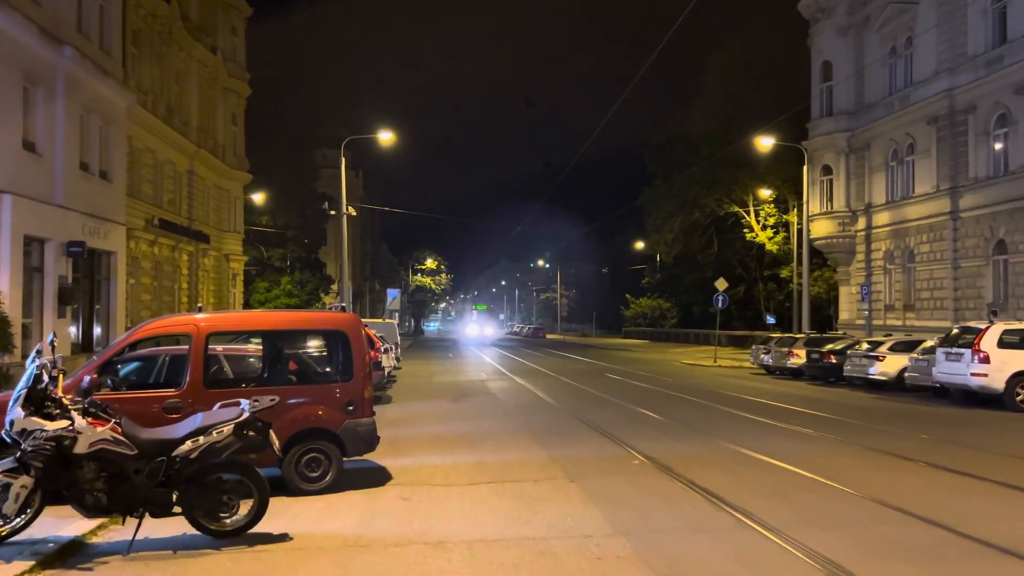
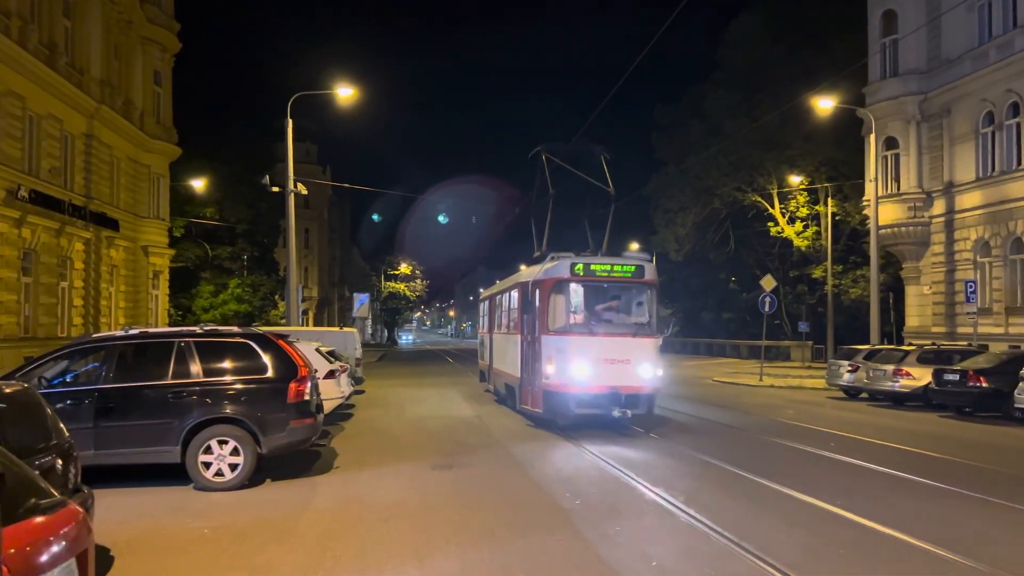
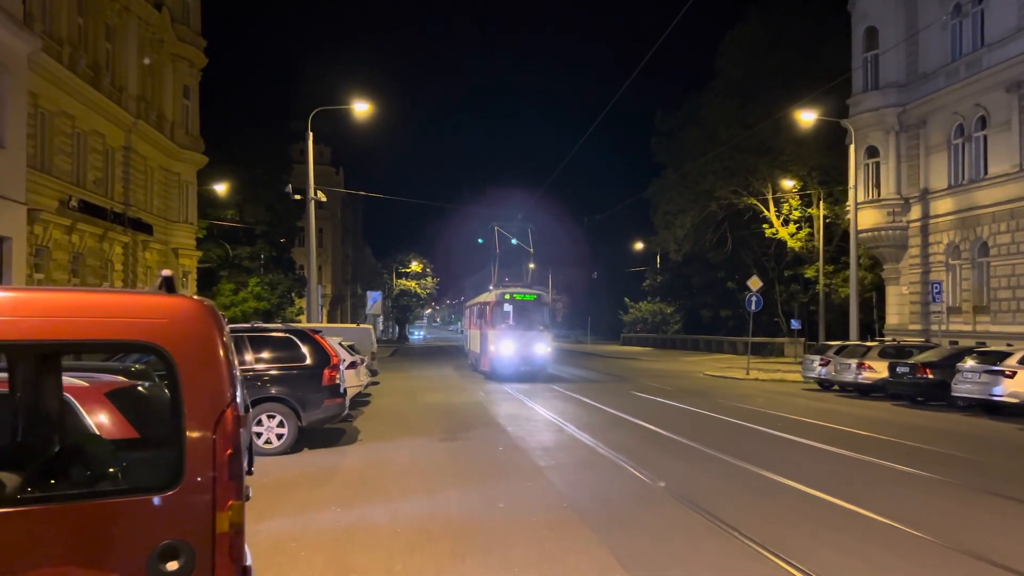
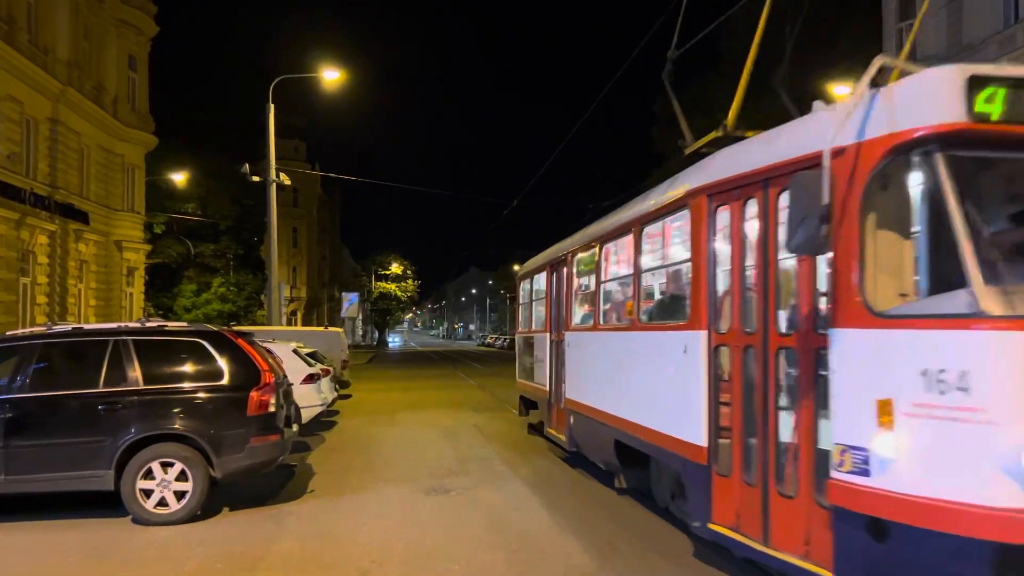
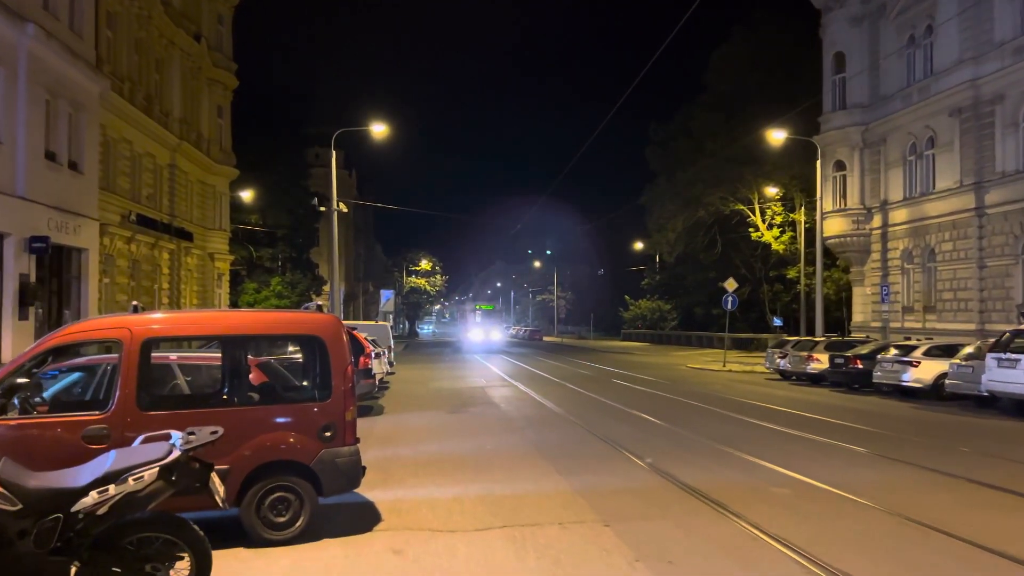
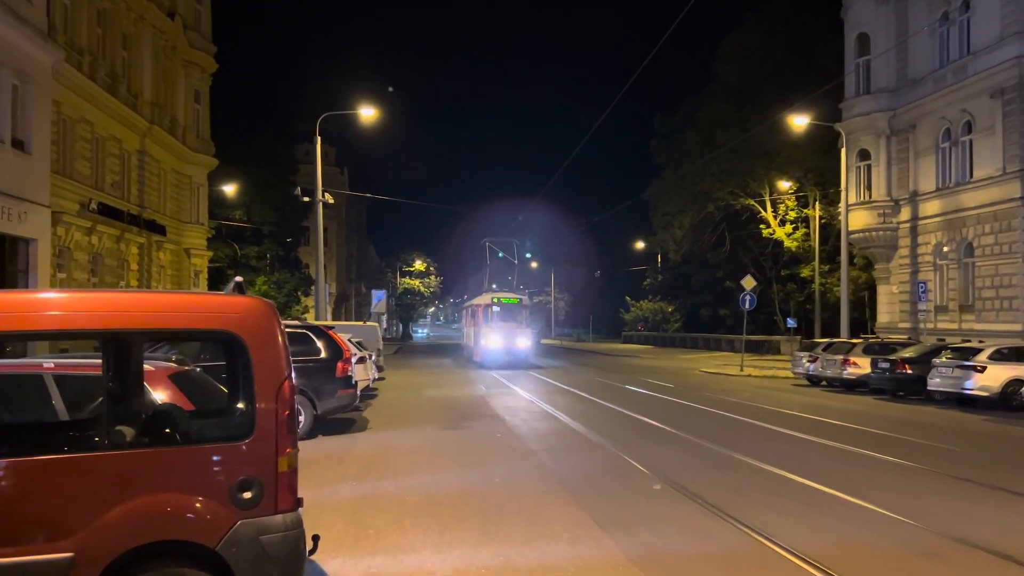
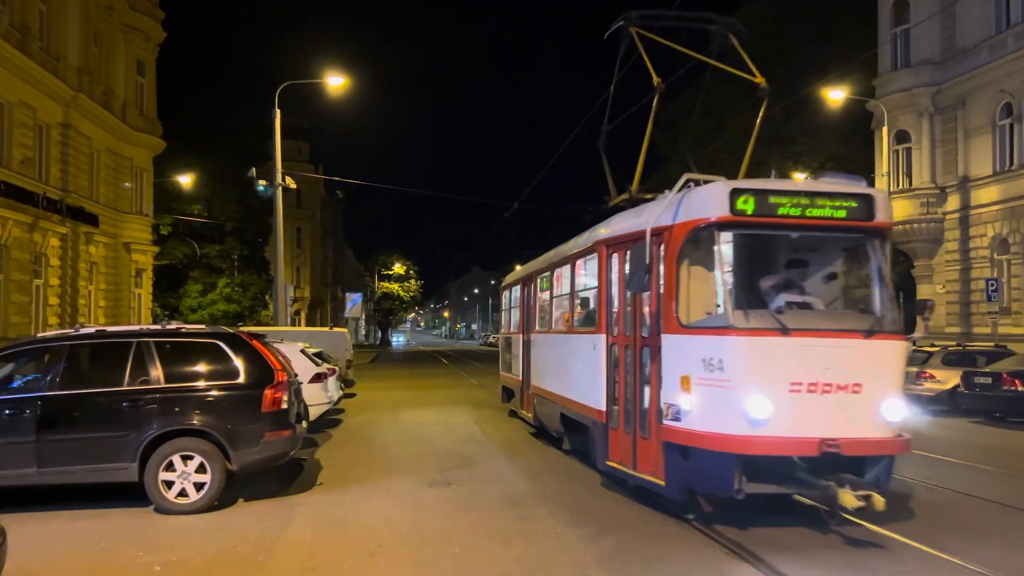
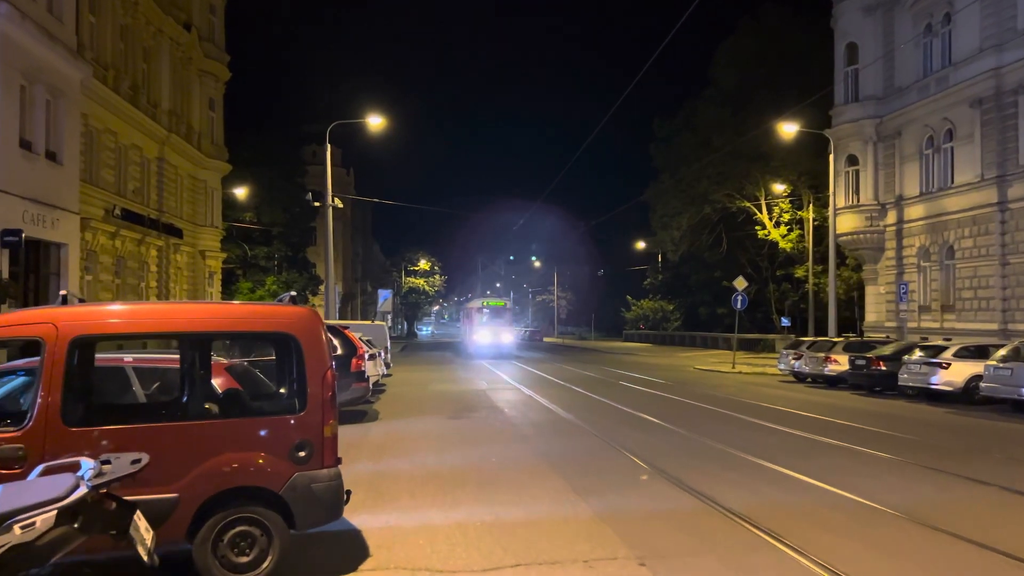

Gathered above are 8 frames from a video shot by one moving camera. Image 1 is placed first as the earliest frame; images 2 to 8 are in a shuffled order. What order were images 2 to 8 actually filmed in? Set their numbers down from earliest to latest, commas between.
5, 8, 6, 3, 2, 7, 4
